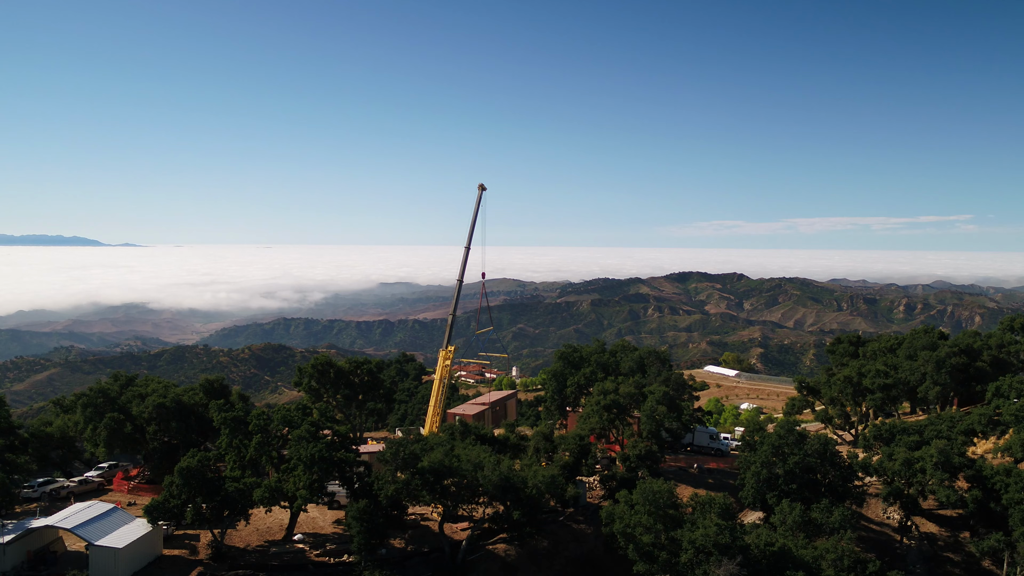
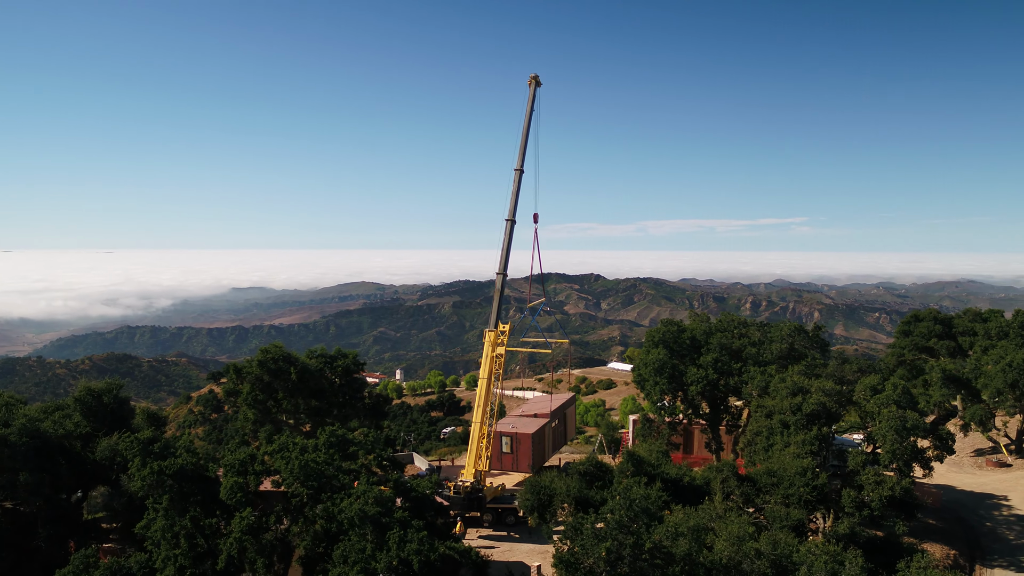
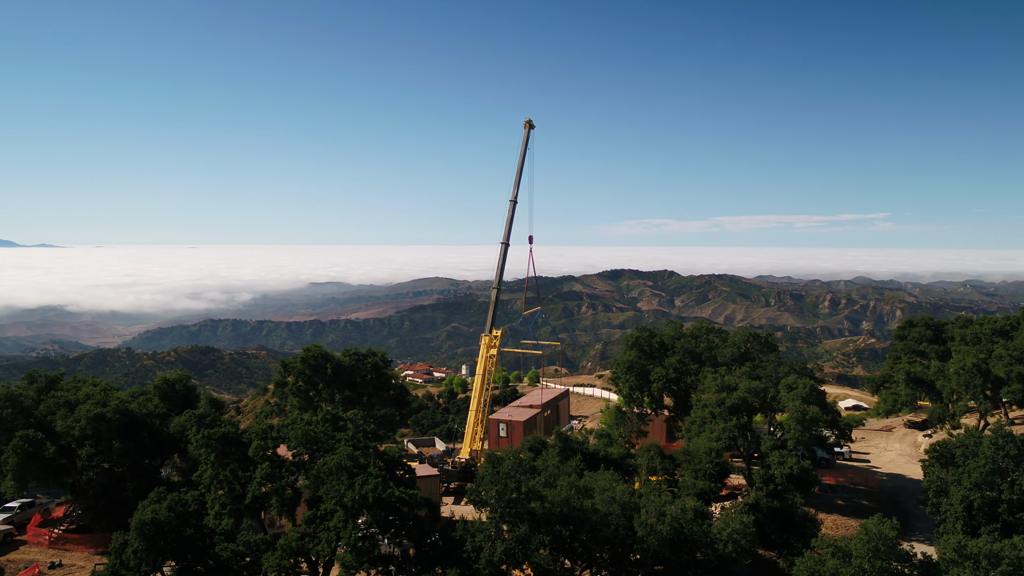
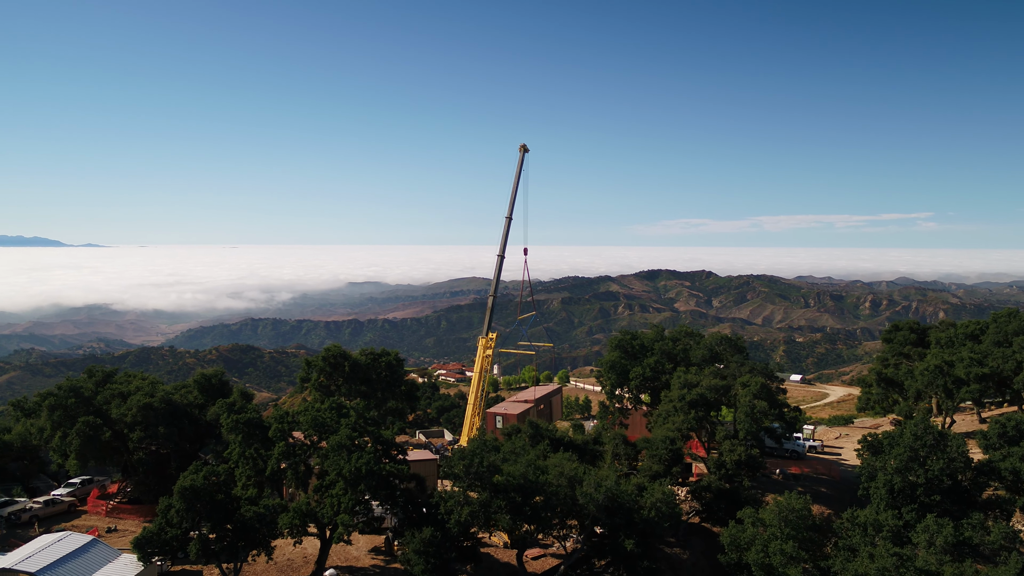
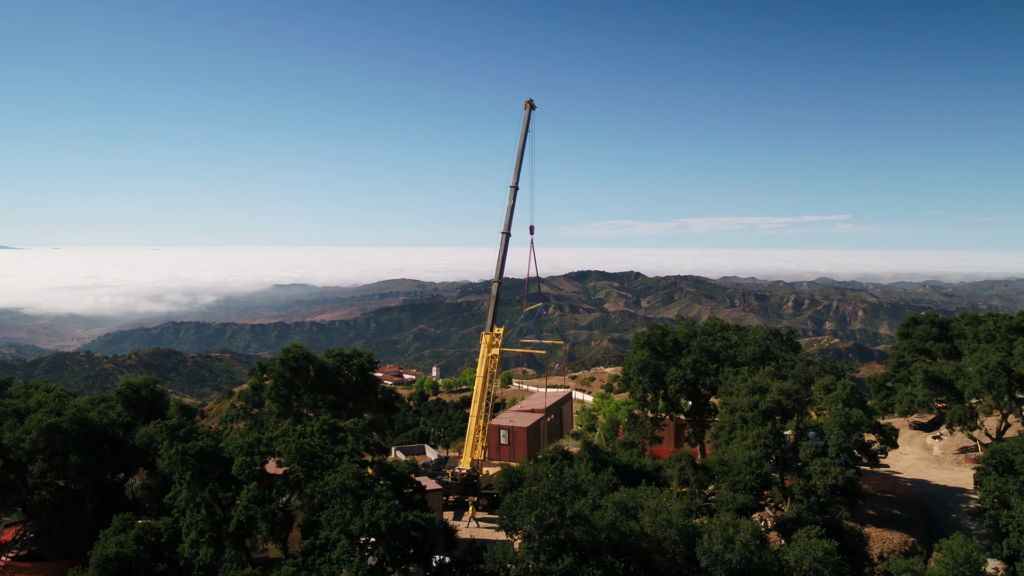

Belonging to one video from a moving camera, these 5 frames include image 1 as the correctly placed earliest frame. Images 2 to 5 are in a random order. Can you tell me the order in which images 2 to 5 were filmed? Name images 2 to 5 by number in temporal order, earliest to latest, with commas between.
4, 3, 5, 2
